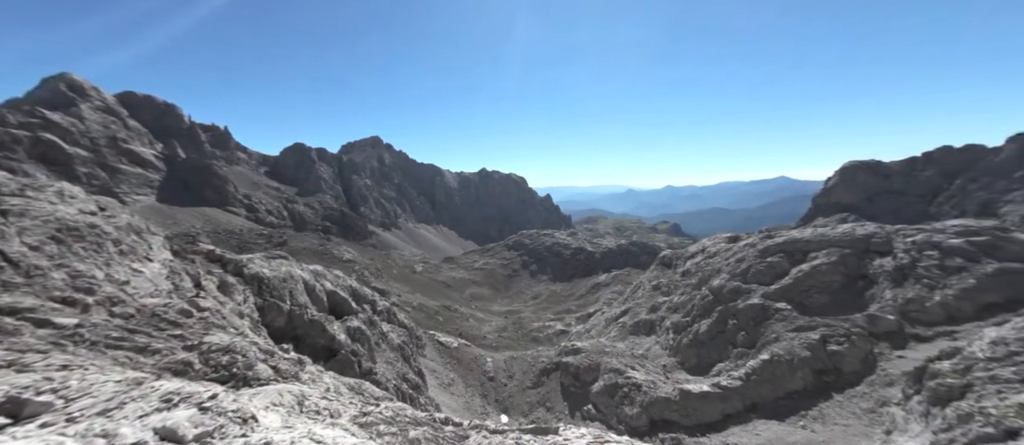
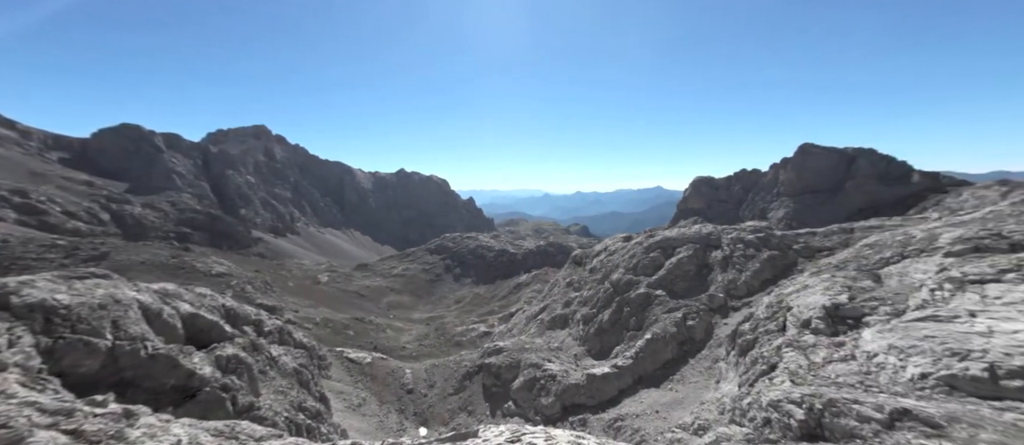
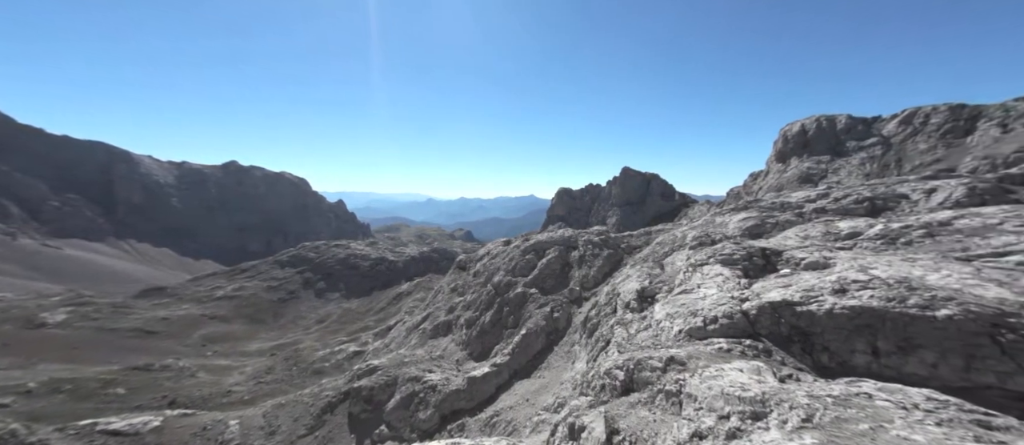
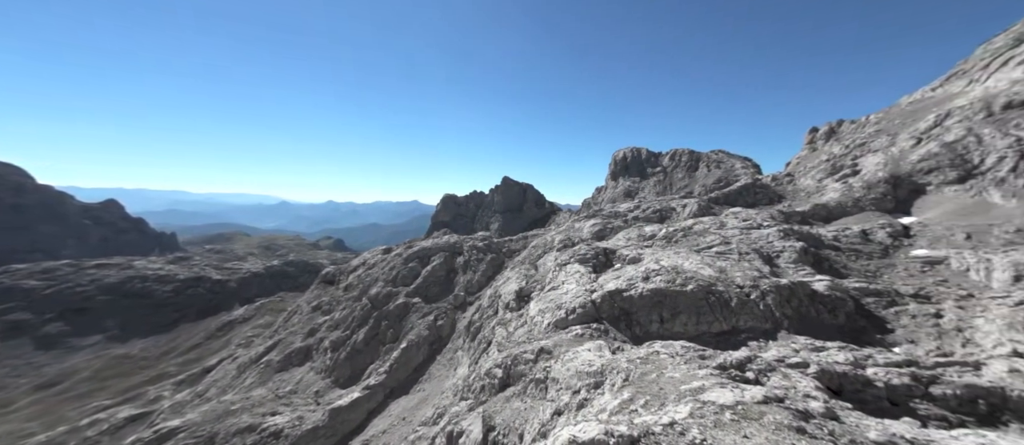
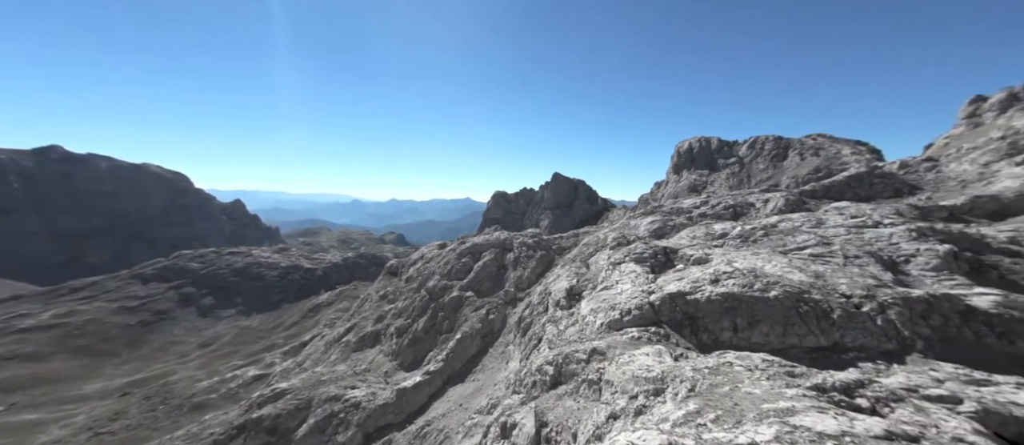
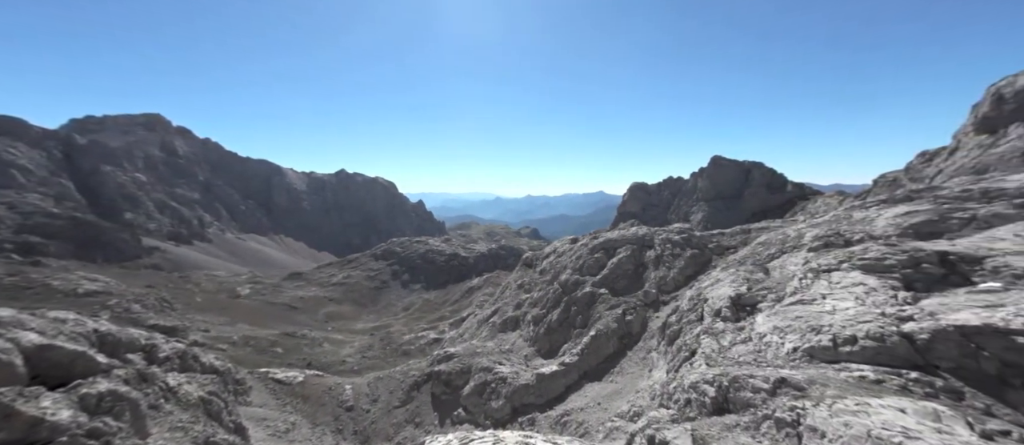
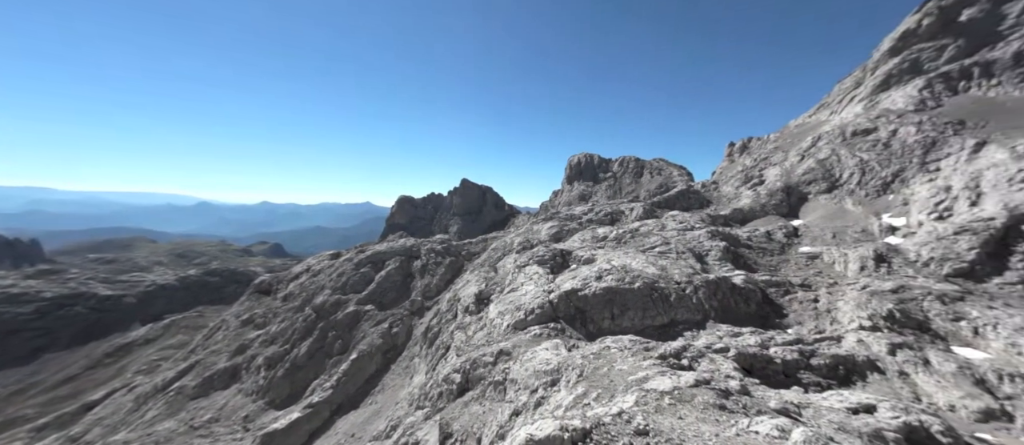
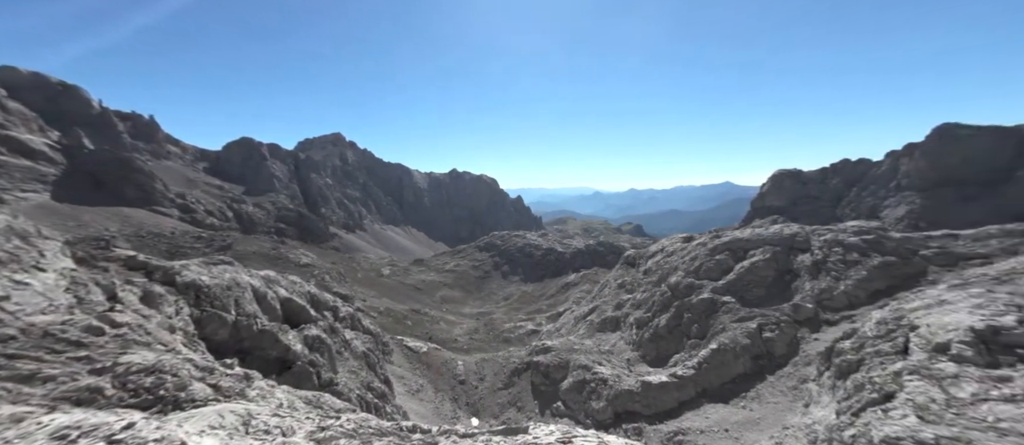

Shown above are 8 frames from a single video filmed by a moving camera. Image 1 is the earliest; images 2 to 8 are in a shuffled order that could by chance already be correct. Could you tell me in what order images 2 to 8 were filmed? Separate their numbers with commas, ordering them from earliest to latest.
8, 2, 6, 3, 5, 4, 7
